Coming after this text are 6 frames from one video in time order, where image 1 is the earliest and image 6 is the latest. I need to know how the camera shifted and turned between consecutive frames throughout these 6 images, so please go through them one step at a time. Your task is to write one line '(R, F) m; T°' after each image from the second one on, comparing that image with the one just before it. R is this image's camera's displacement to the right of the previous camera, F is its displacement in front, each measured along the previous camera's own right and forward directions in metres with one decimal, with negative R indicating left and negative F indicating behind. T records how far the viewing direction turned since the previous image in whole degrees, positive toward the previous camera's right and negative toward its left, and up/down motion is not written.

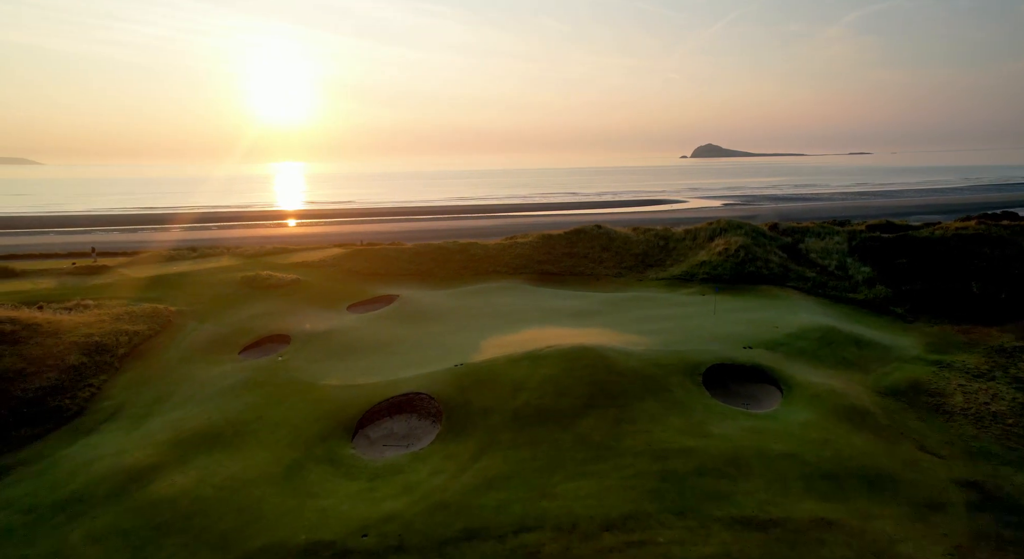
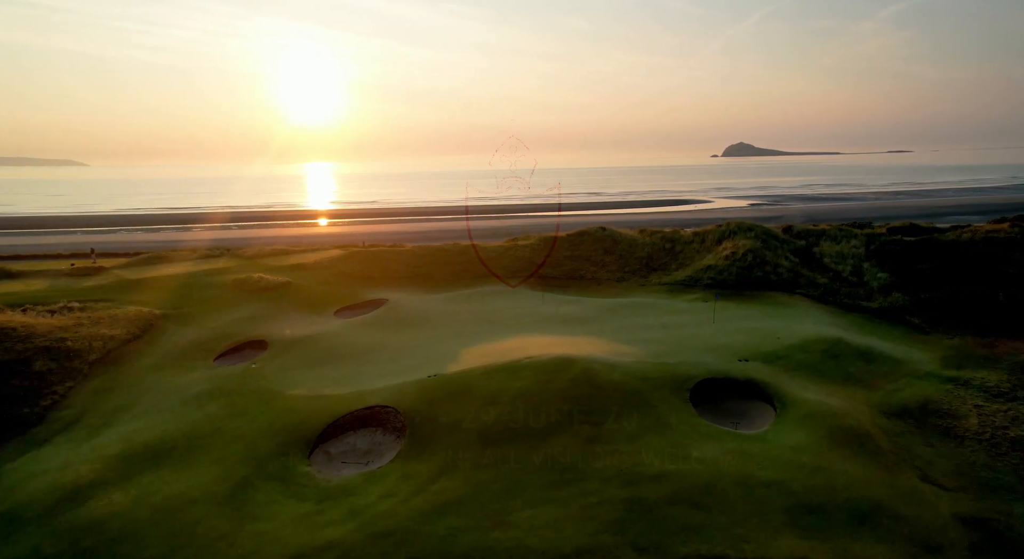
(+1.5, +0.8) m; -2°
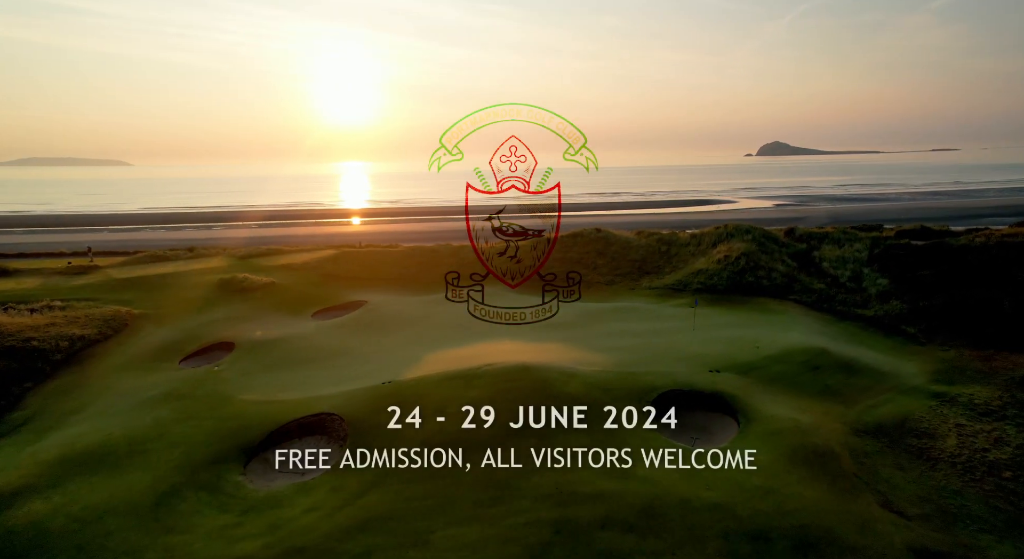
(+2.0, +0.5) m; -2°
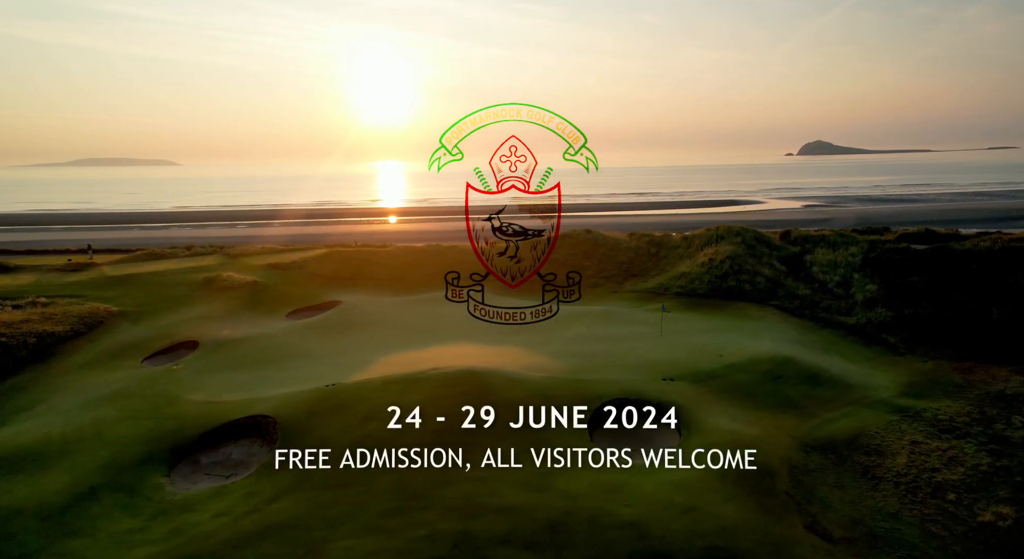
(+2.5, +0.2) m; -3°
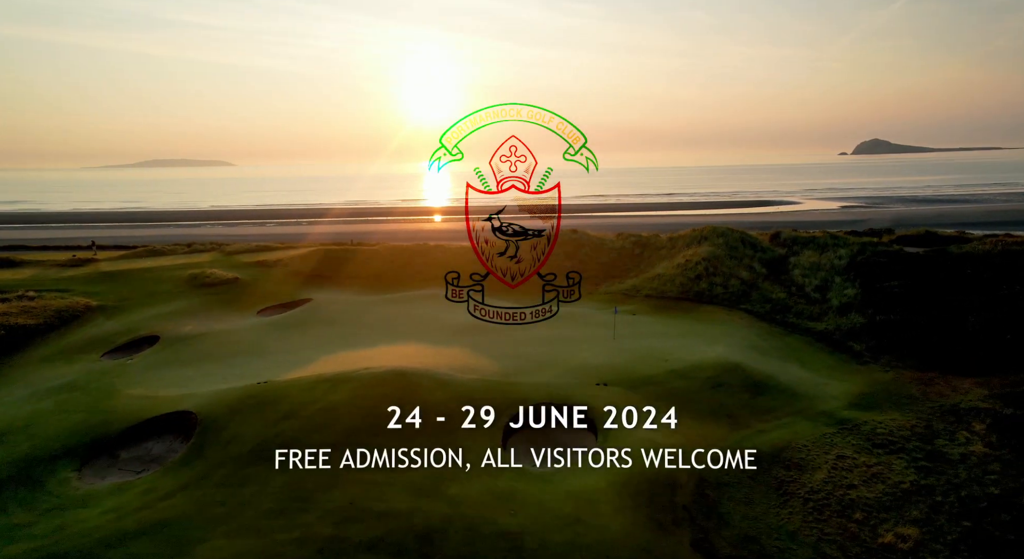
(+3.2, +0.2) m; -3°
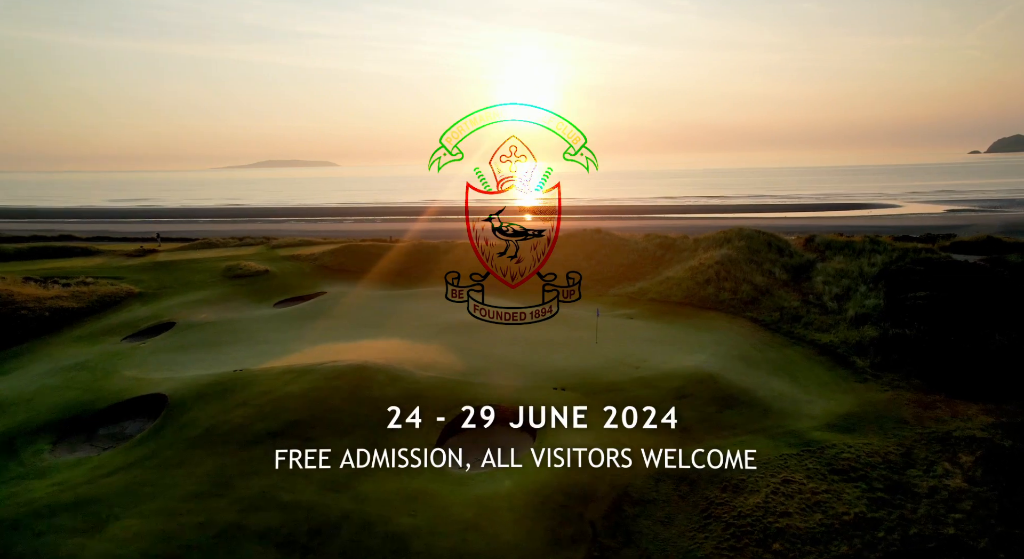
(+3.5, +0.2) m; -8°
